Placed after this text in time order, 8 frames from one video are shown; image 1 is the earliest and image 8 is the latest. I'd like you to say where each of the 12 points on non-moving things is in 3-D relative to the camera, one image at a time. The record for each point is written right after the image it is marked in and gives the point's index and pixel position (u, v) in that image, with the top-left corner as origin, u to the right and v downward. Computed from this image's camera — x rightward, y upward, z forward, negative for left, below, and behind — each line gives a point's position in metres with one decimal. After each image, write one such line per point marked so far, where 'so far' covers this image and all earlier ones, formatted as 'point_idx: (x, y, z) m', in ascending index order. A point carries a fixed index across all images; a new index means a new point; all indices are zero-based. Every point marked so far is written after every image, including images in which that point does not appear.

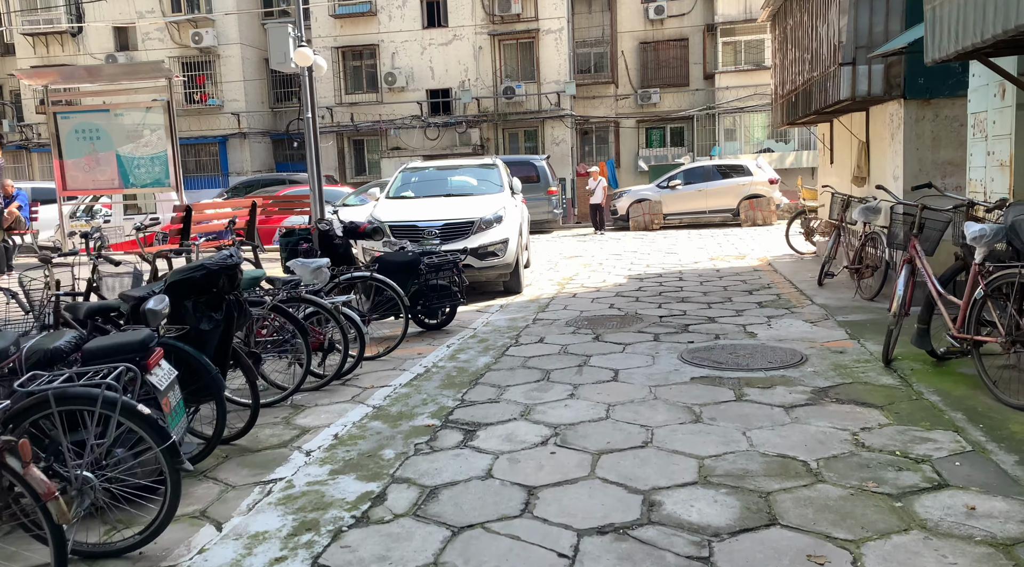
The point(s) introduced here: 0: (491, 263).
0: (-0.3, +0.2, +8.8) m
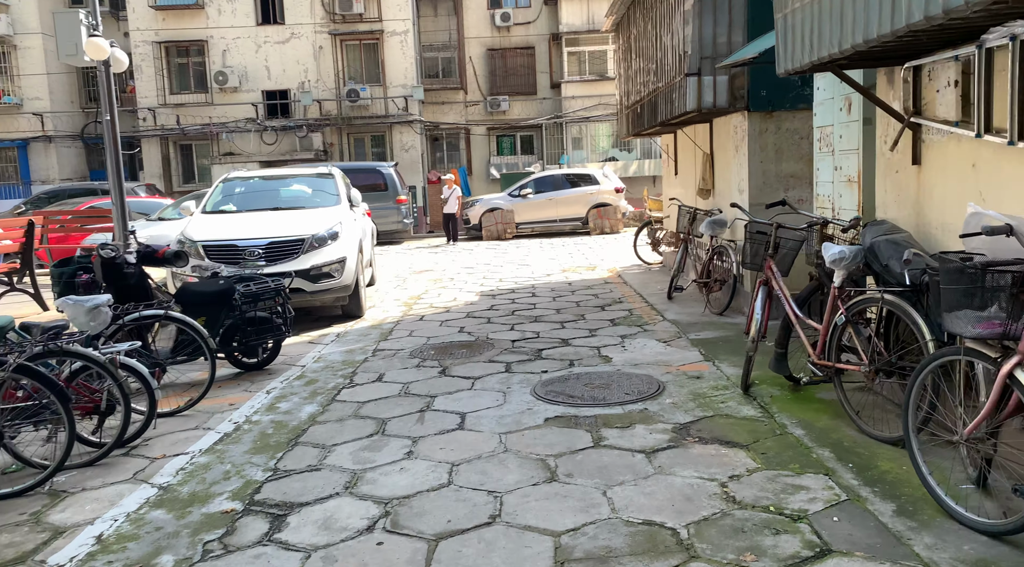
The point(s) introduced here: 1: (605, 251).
0: (-1.8, 0.0, +8.0) m
1: (+1.6, +0.5, +14.2) m
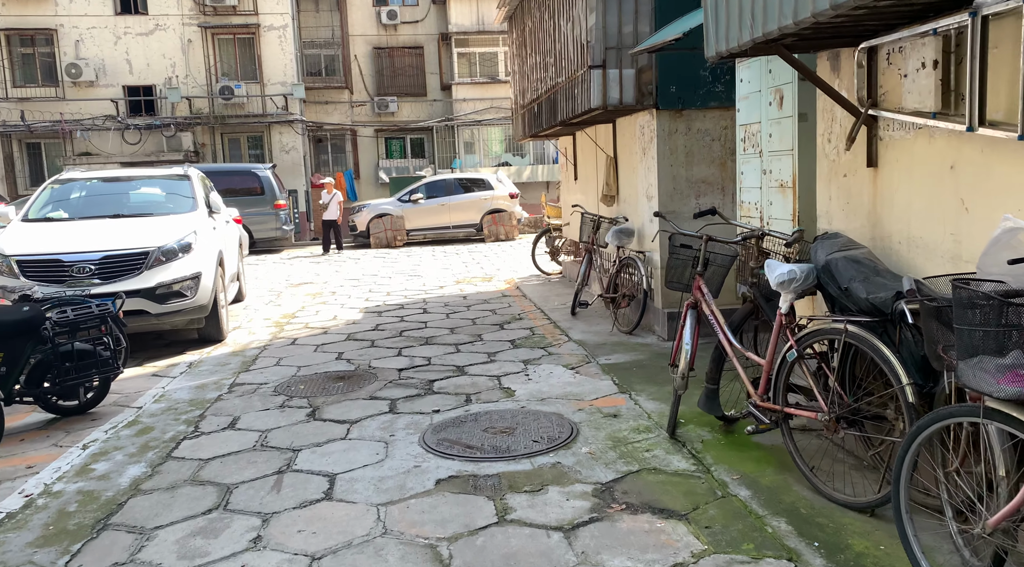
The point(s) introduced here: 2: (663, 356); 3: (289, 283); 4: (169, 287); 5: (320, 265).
0: (-2.8, -0.2, +6.9) m
1: (-0.2, +0.4, +13.5) m
2: (+1.0, -0.5, +5.5) m
3: (-3.2, 0.0, +11.8) m
4: (-2.9, 0.0, +6.9) m
5: (-3.4, +0.3, +14.4) m
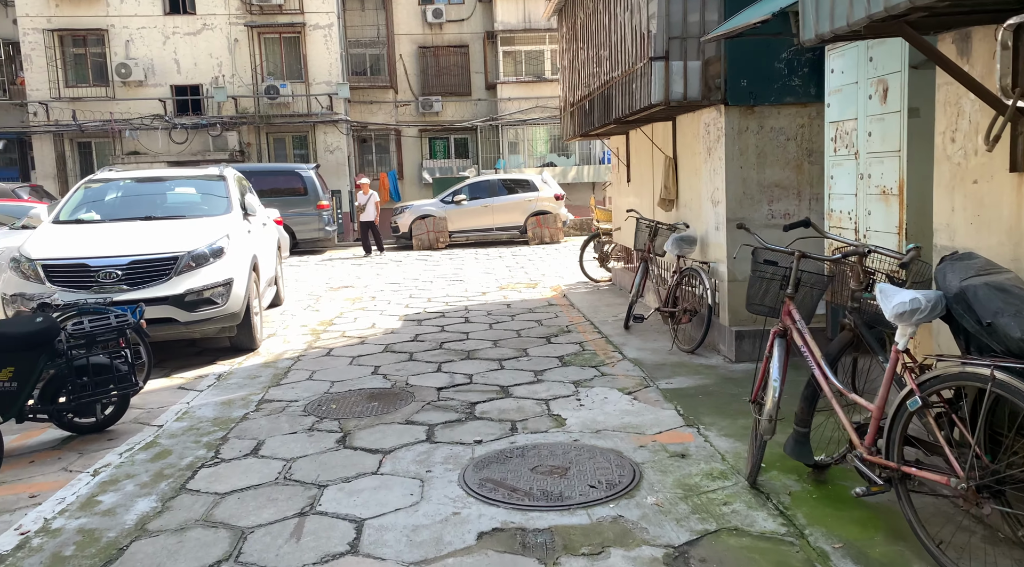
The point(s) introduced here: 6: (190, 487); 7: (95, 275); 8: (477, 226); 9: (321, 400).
0: (-2.4, -0.2, +6.5) m
1: (+0.5, +0.3, +13.0) m
2: (+1.3, -0.6, +5.0) m
3: (-2.6, 0.0, +11.5) m
4: (-2.5, -0.1, +6.5) m
5: (-2.6, +0.3, +14.0) m
6: (-1.5, -1.0, +3.9) m
7: (-3.2, +0.1, +6.2) m
8: (-0.8, +1.3, +17.9) m
9: (-1.2, -0.8, +5.3) m
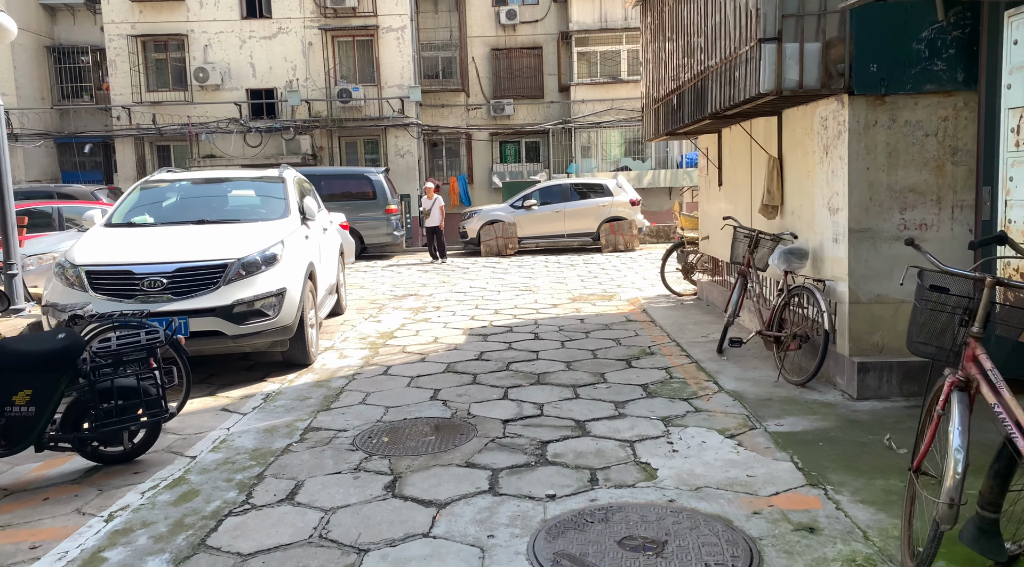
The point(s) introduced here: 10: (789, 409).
0: (-1.9, -0.3, +6.0) m
1: (+1.6, +0.1, +12.2) m
2: (+1.7, -0.7, +4.1) m
3: (-1.6, -0.1, +10.9) m
4: (-1.9, -0.2, +6.0) m
5: (-1.4, +0.2, +13.5) m
6: (-1.2, -1.0, +3.3) m
7: (-2.6, 0.0, +5.8) m
8: (+0.8, +1.1, +17.2) m
9: (-0.8, -0.8, +4.7) m
10: (+1.5, -0.7, +4.5) m
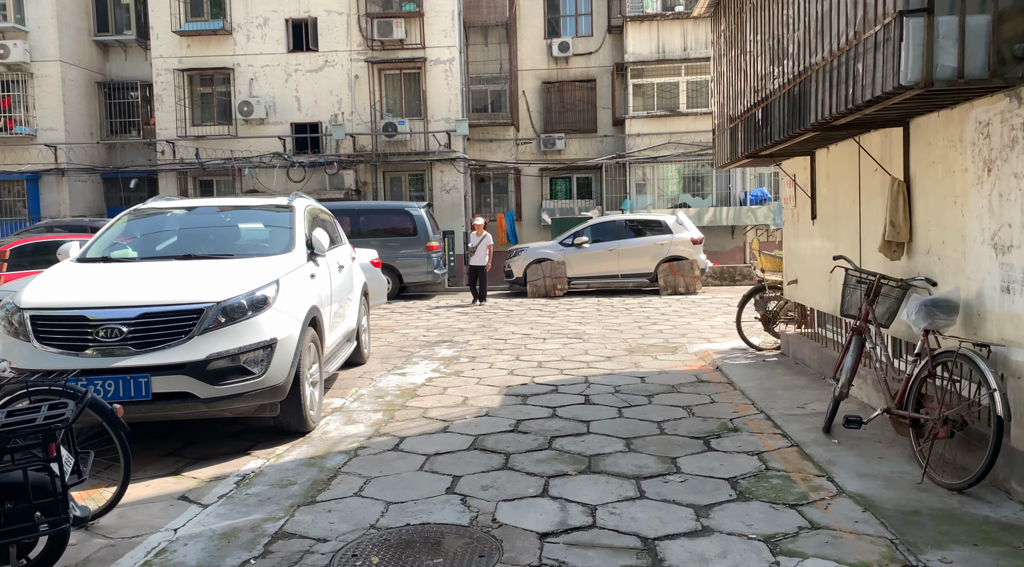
0: (-1.6, -0.6, +4.8) m
1: (+2.3, -0.5, +10.8) m
2: (+1.9, -1.0, +2.7) m
3: (-1.0, -0.7, +9.7) m
4: (-1.7, -0.4, +4.8) m
5: (-0.7, -0.5, +12.3) m
6: (-1.1, -1.2, +2.0) m
7: (-2.4, -0.3, +4.7) m
8: (+1.7, +0.2, +15.9) m
9: (-0.6, -1.1, +3.4) m
10: (+1.7, -0.9, +3.1) m
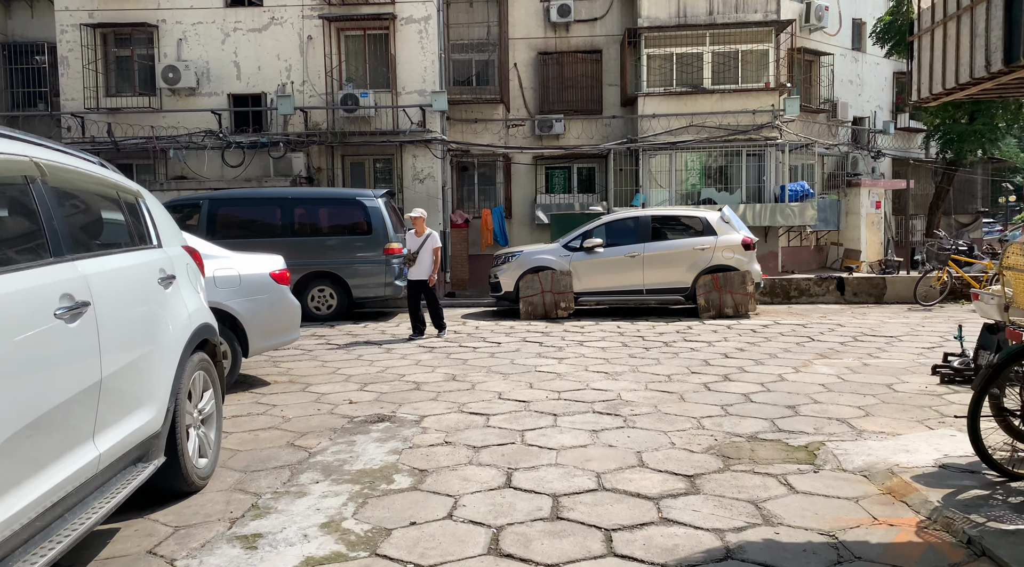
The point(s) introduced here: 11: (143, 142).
0: (-1.6, -0.8, +0.7) m
1: (+2.2, -0.8, +6.7) m
2: (+1.9, -1.2, -1.4) m
3: (-1.1, -0.9, +5.6) m
4: (-1.7, -0.7, +0.6) m
5: (-0.8, -0.7, +8.1) m
6: (-1.1, -1.4, -2.1) m
7: (-2.4, -0.5, +0.5) m
8: (+1.5, 0.0, +11.8) m
9: (-0.6, -1.3, -0.7) m
10: (+1.7, -1.2, -1.0) m
11: (-8.2, +3.2, +18.3) m
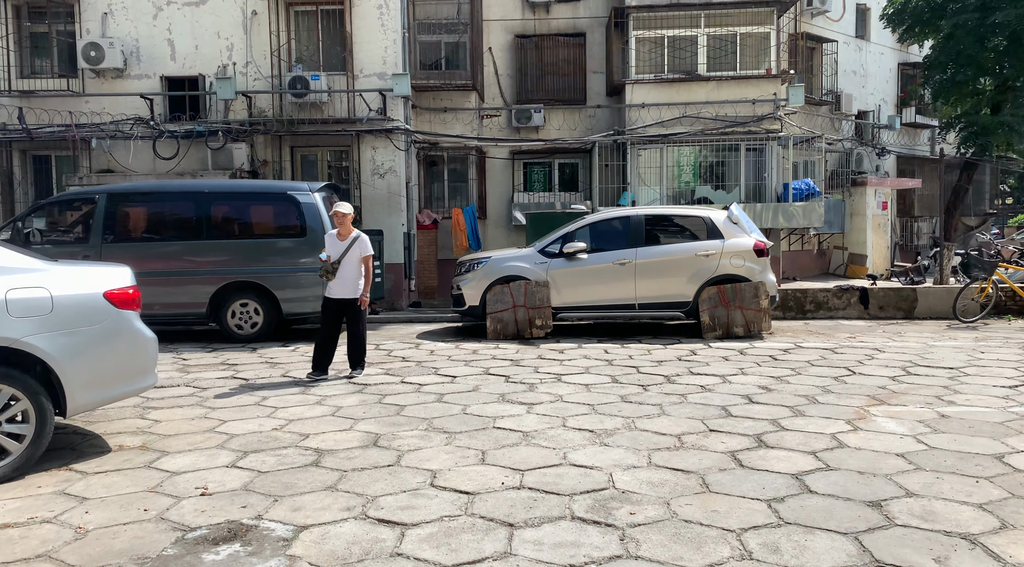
0: (-1.8, -0.9, -1.5) m
1: (+1.8, -0.9, +4.6) m
2: (+1.7, -1.3, -3.4) m
3: (-1.4, -1.0, +3.5) m
4: (-1.9, -0.8, -1.5) m
5: (-1.2, -0.9, +6.0) m
6: (-1.2, -1.5, -4.2) m
7: (-2.6, -0.6, -1.6) m
8: (+1.1, -0.2, +9.7) m
9: (-0.8, -1.4, -2.8) m
10: (+1.5, -1.3, -3.0) m
11: (-8.7, +3.0, +16.1) m
